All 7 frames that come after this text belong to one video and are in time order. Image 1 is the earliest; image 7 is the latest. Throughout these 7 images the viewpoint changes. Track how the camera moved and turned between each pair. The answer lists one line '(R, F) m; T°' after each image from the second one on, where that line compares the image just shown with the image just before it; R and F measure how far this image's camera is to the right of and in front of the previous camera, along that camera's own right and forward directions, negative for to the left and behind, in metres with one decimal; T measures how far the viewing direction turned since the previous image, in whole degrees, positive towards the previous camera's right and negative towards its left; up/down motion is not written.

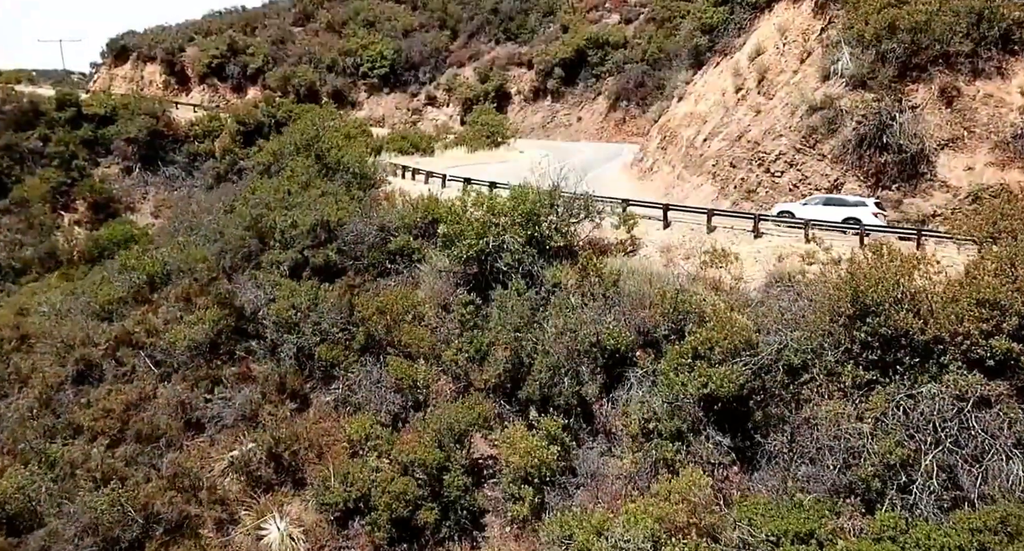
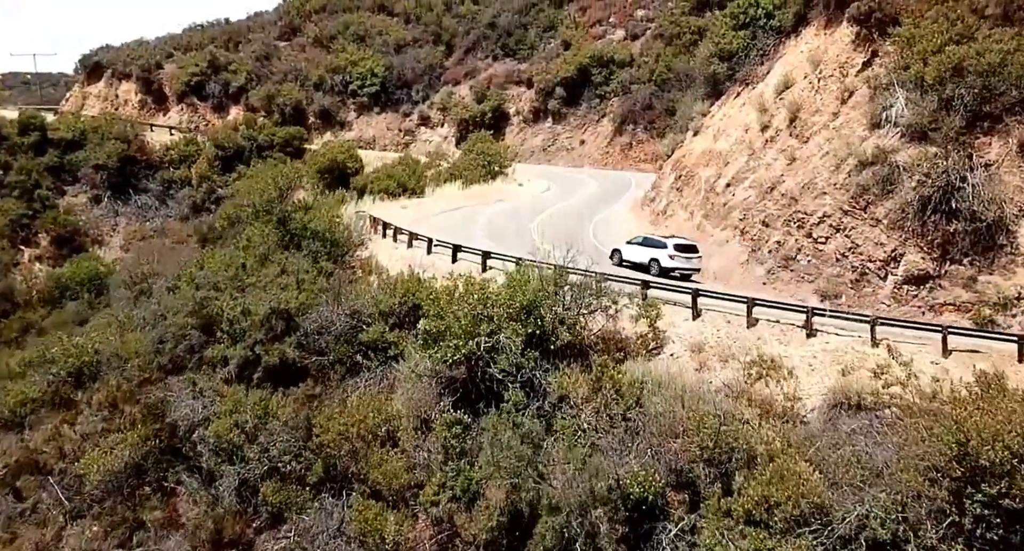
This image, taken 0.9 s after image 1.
(0.0, +4.1) m; 0°
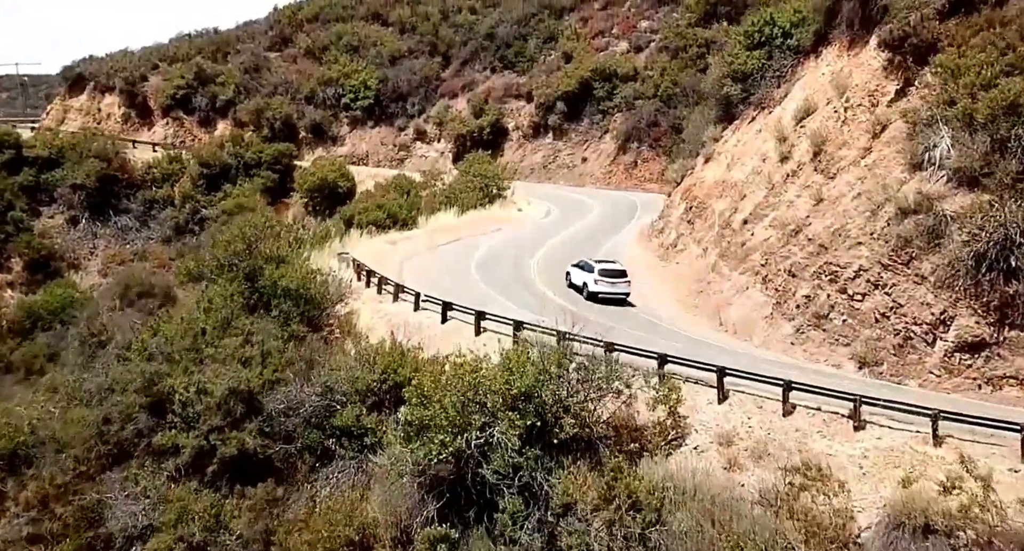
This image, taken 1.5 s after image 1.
(0.0, +2.6) m; 0°
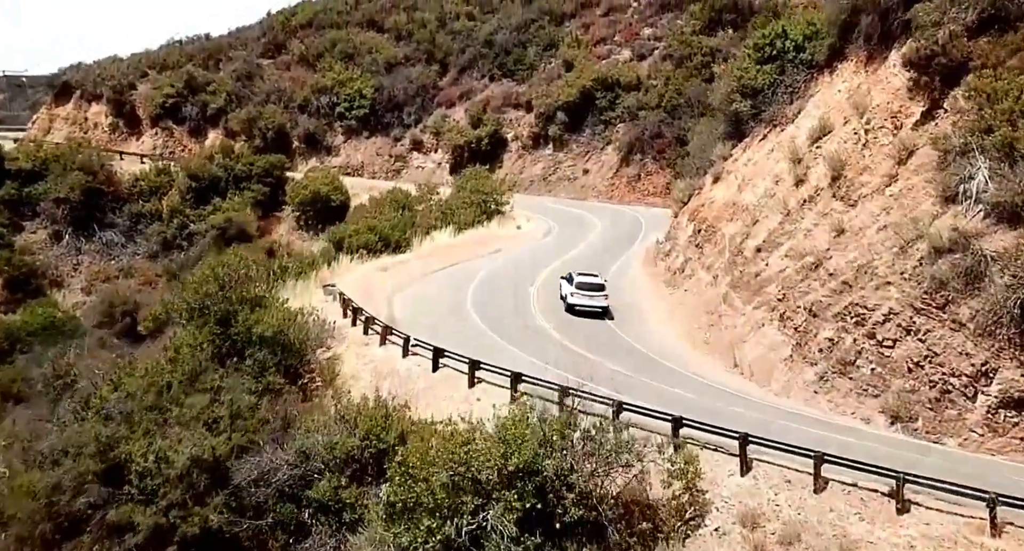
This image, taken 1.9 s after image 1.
(0.0, +1.7) m; 0°
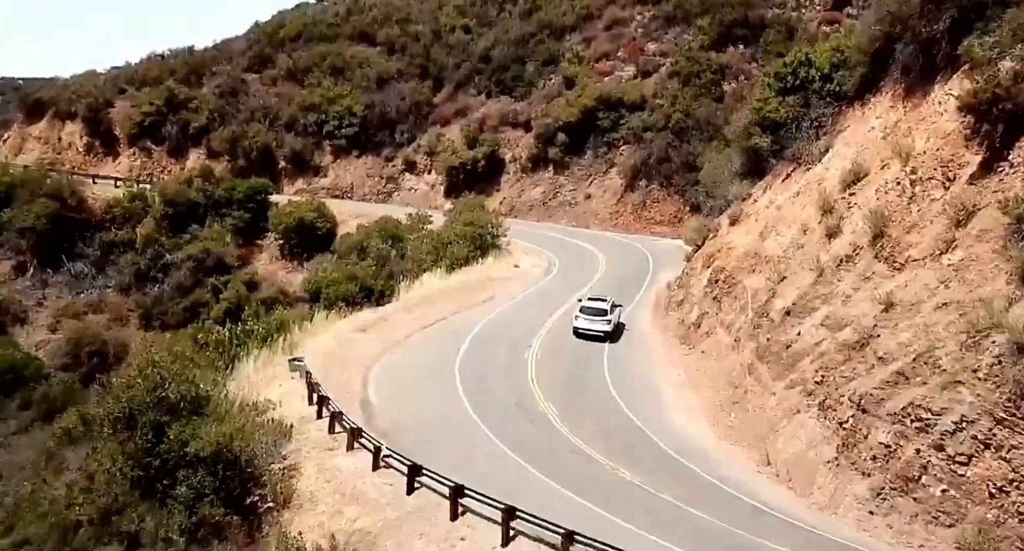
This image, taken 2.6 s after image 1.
(+0.1, +3.3) m; 0°
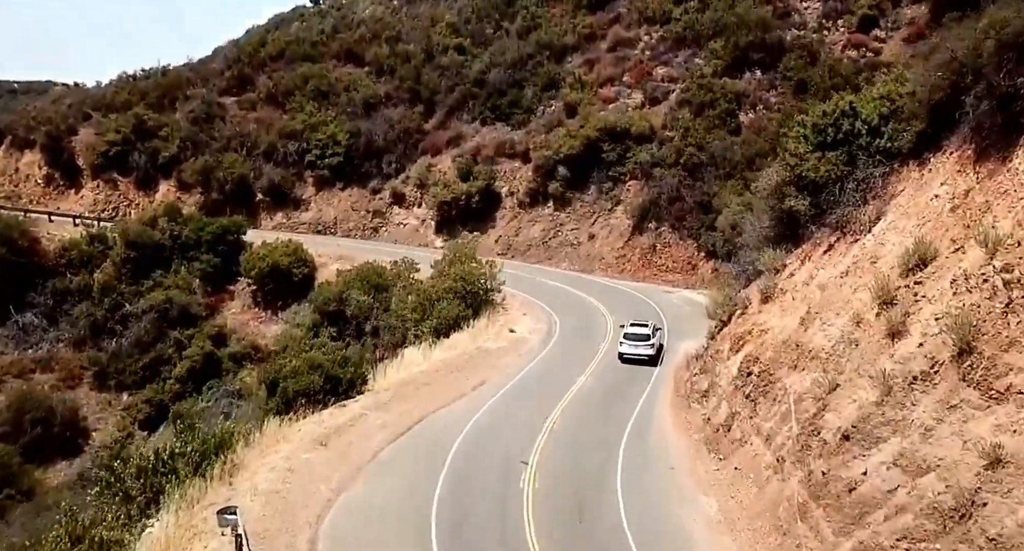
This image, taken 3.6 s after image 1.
(+0.1, +4.6) m; 0°
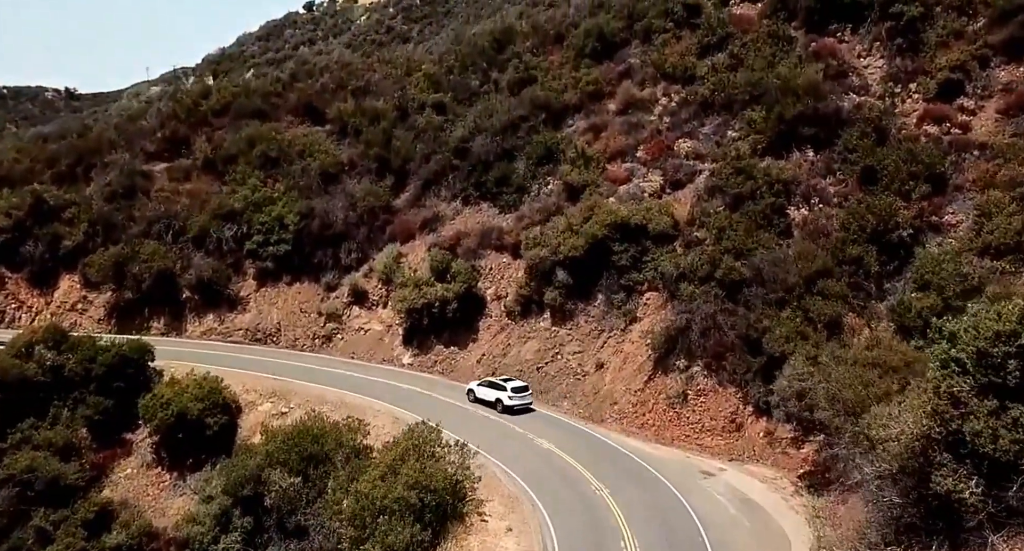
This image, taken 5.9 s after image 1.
(+0.5, +11.0) m; 0°
